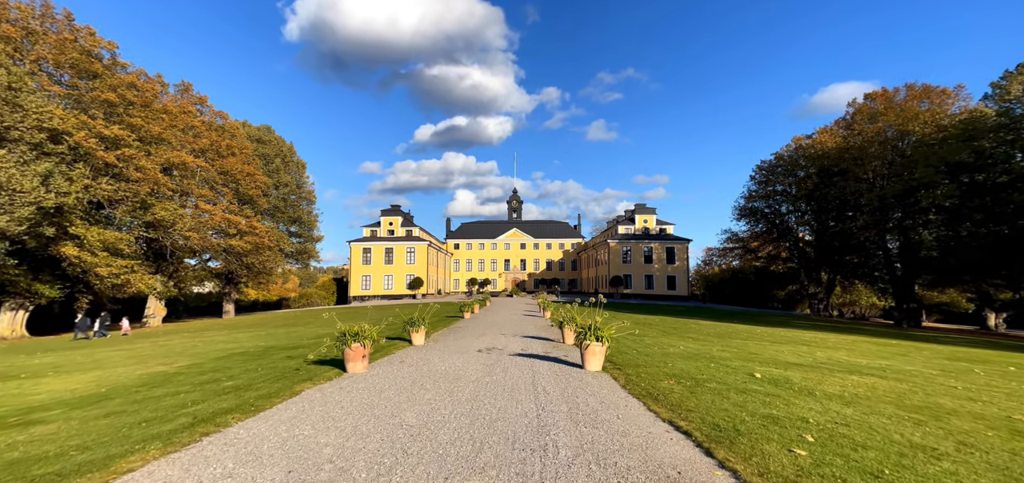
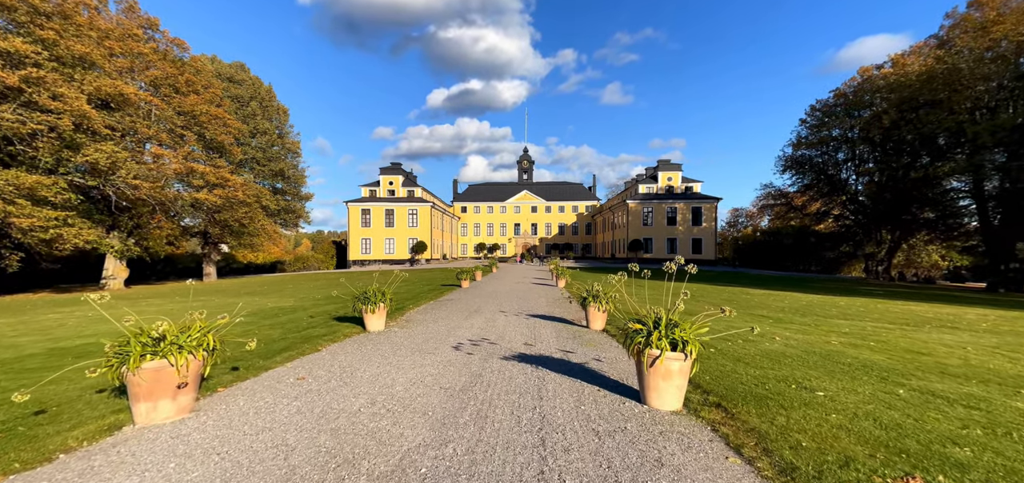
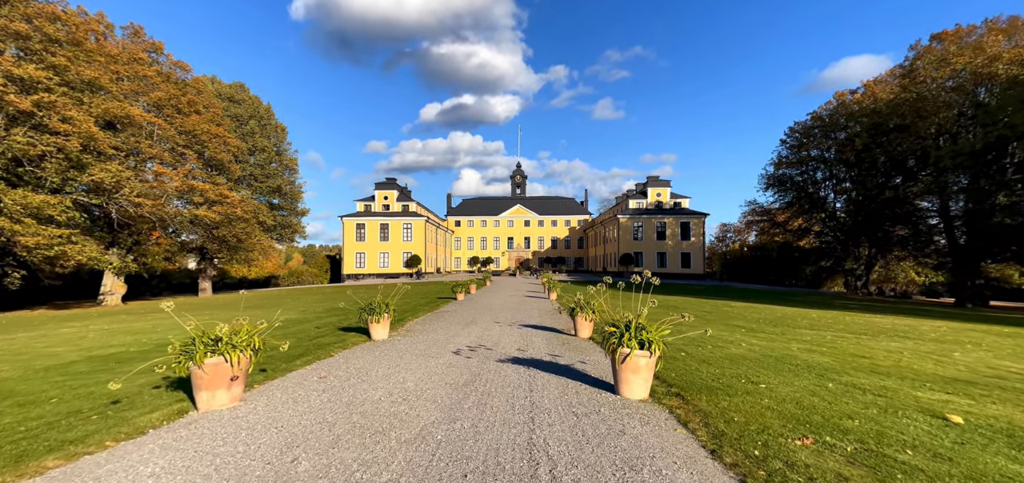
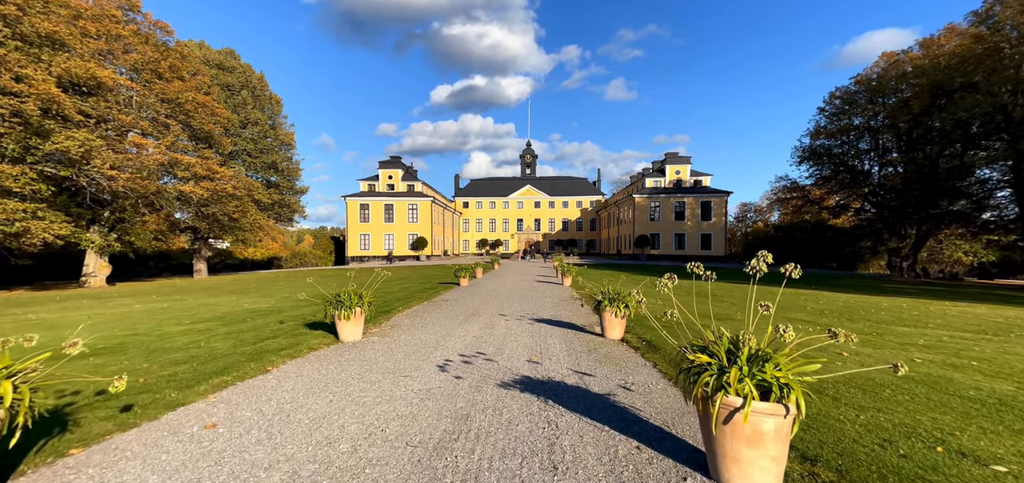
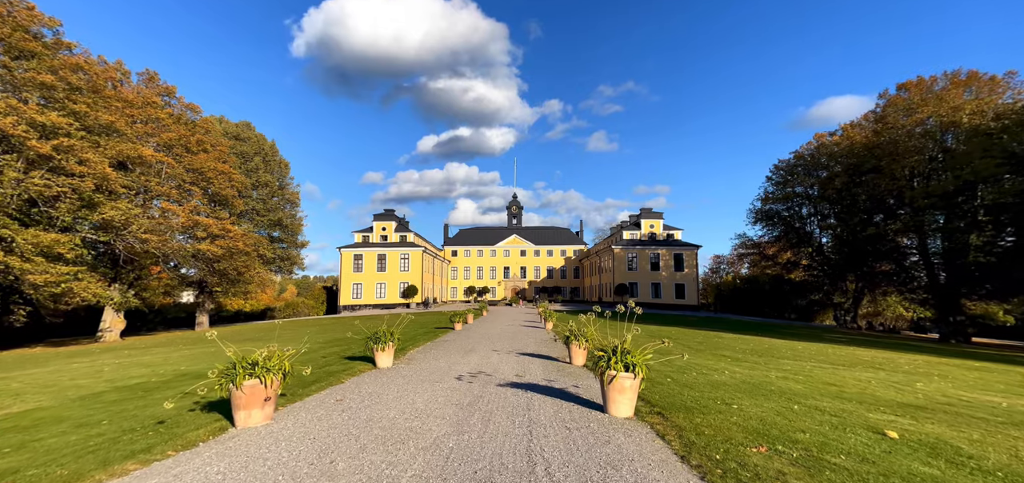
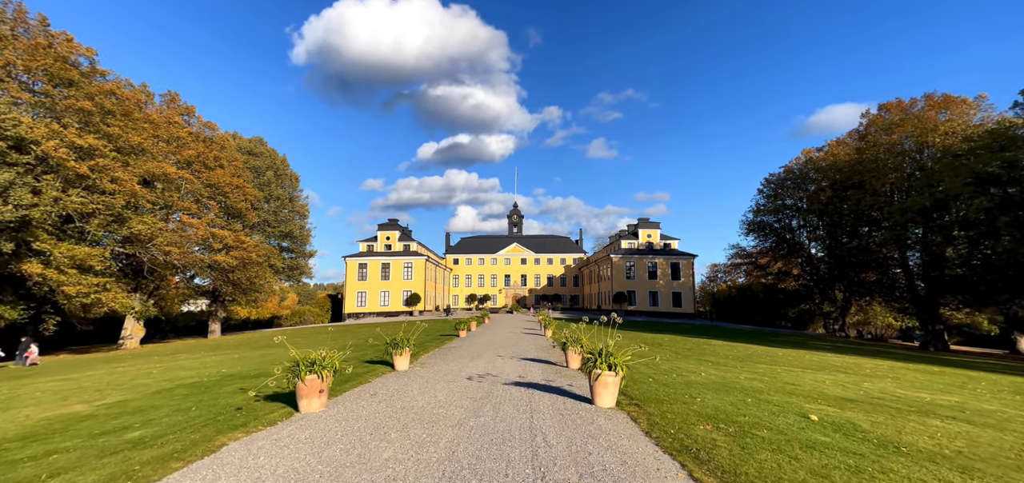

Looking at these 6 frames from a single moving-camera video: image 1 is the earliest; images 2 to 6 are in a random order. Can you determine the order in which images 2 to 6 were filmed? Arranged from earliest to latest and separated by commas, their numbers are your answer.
6, 5, 3, 2, 4
